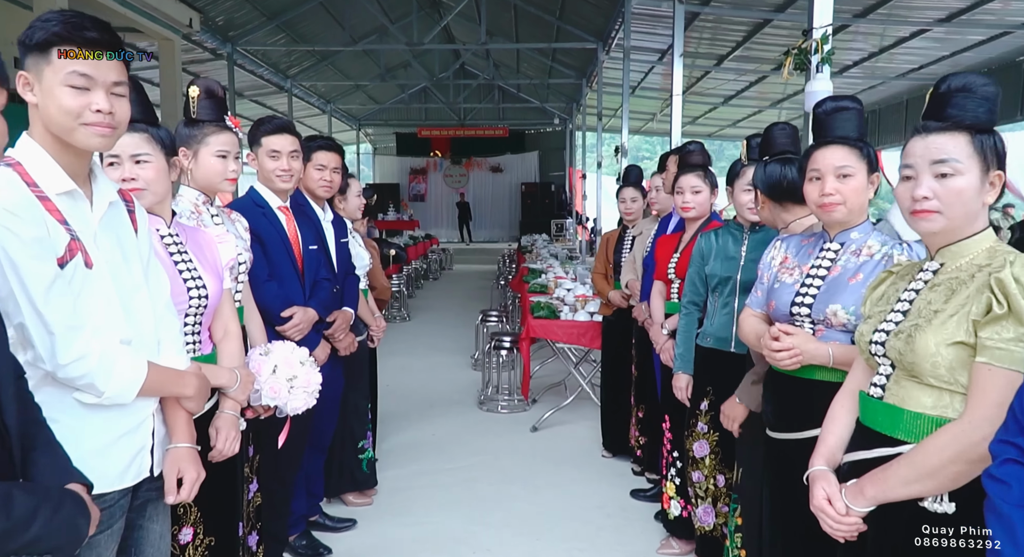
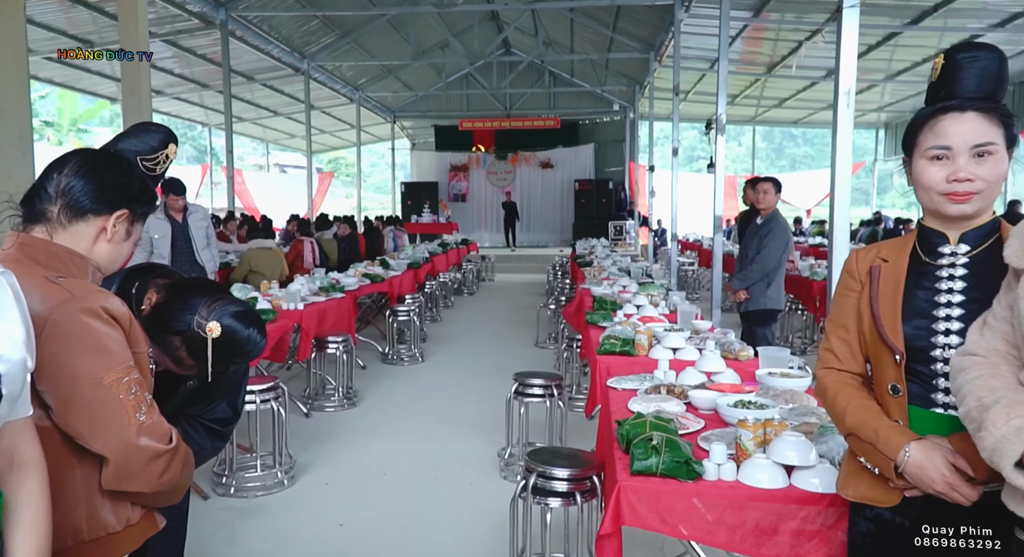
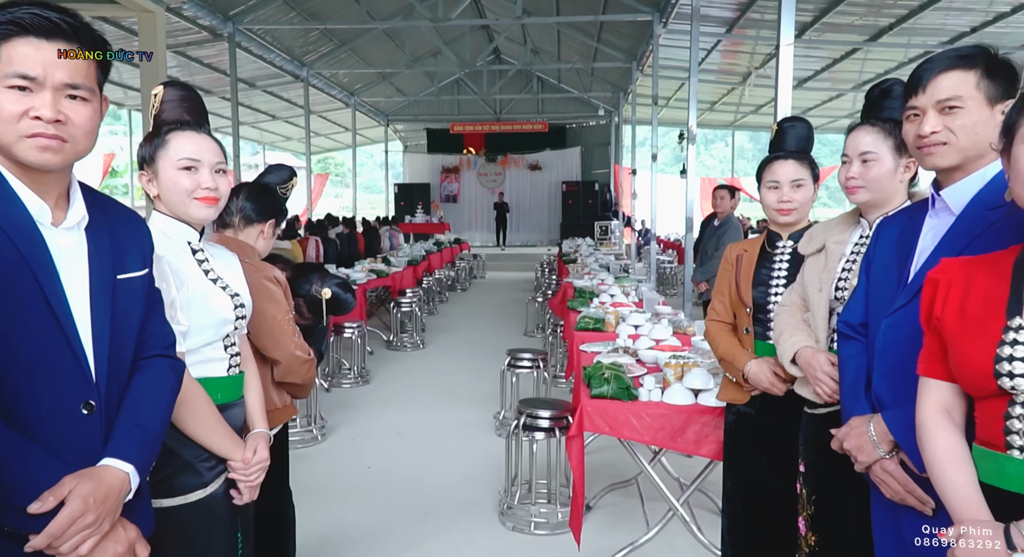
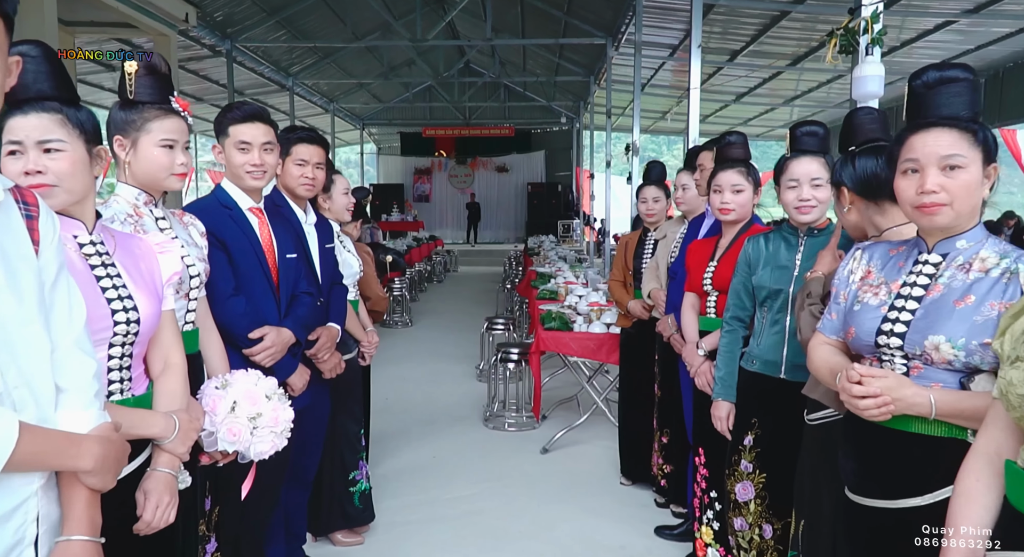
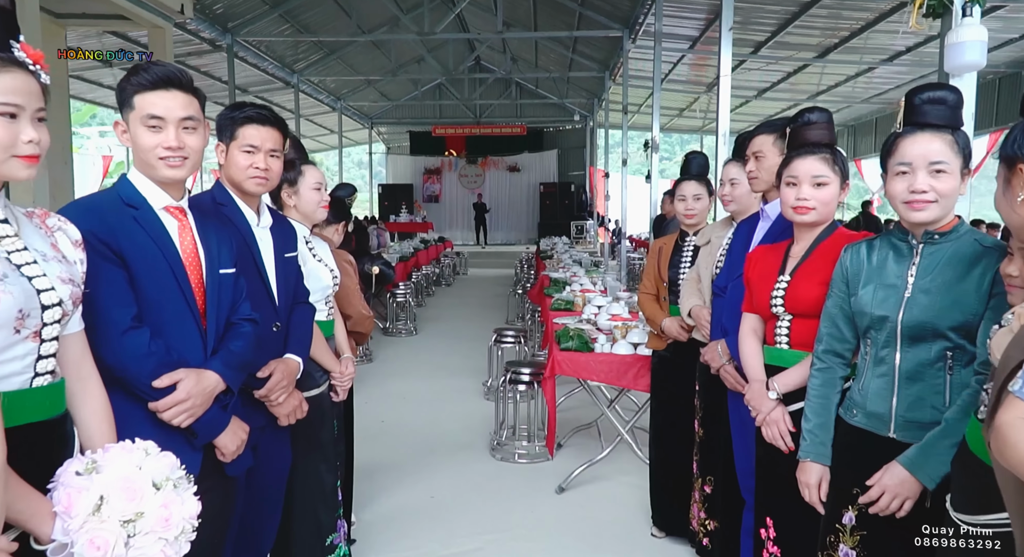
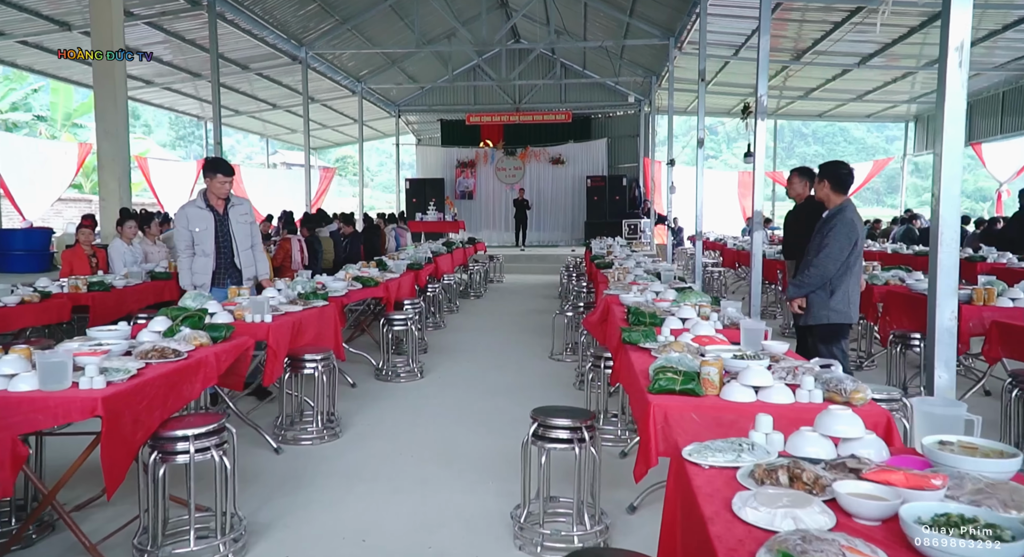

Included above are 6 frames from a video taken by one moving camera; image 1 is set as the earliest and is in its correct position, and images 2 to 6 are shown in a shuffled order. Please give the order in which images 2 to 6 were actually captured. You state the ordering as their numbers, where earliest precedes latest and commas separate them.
4, 5, 3, 2, 6
